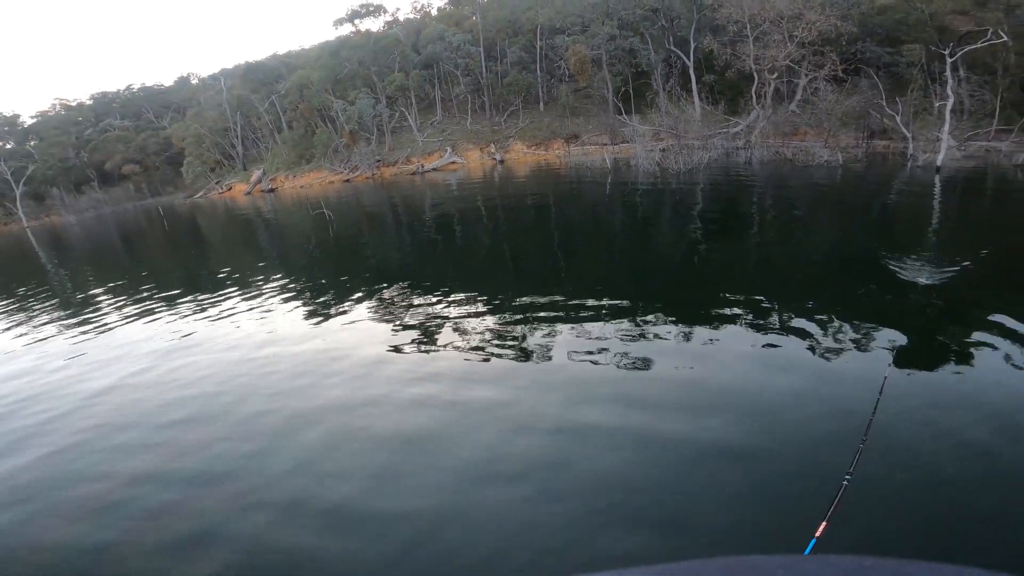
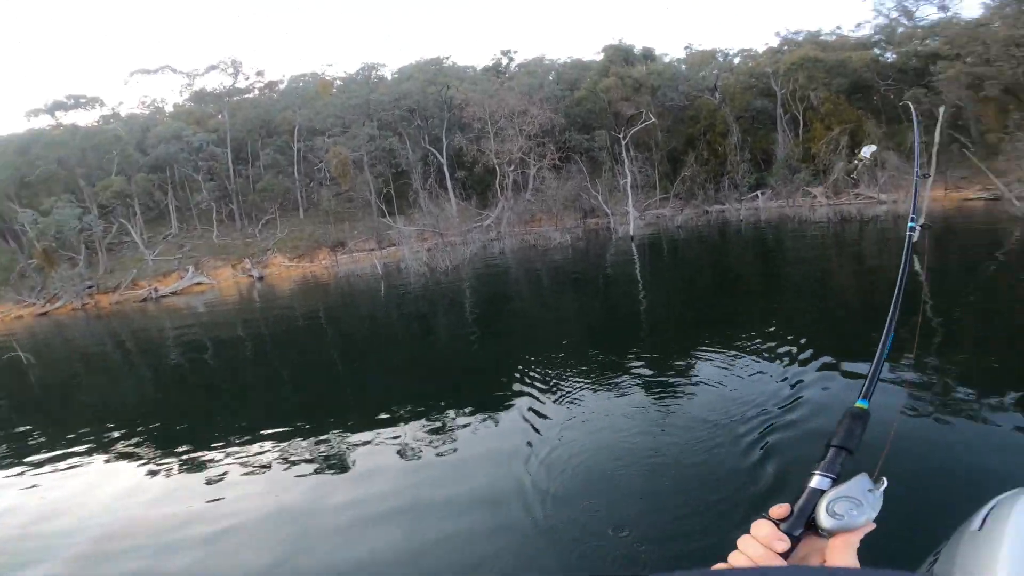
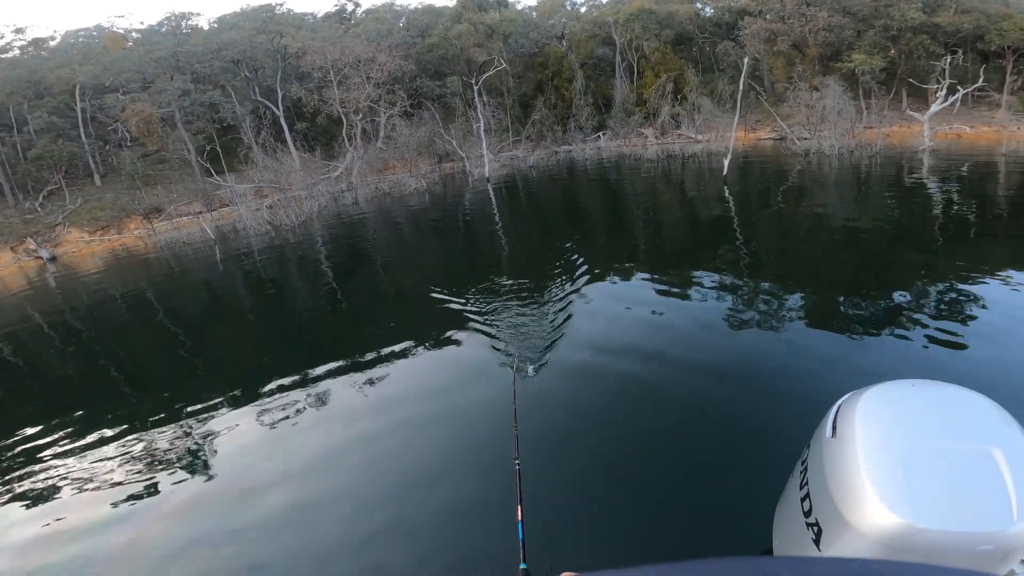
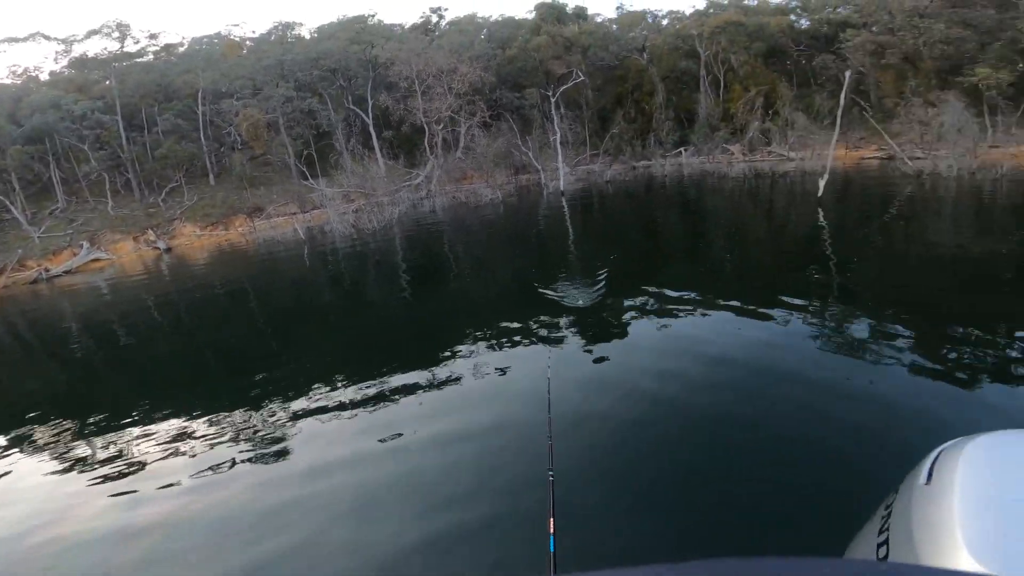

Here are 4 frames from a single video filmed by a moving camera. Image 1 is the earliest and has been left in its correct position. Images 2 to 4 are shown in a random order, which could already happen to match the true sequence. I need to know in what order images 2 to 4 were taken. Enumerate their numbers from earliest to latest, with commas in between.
4, 3, 2
